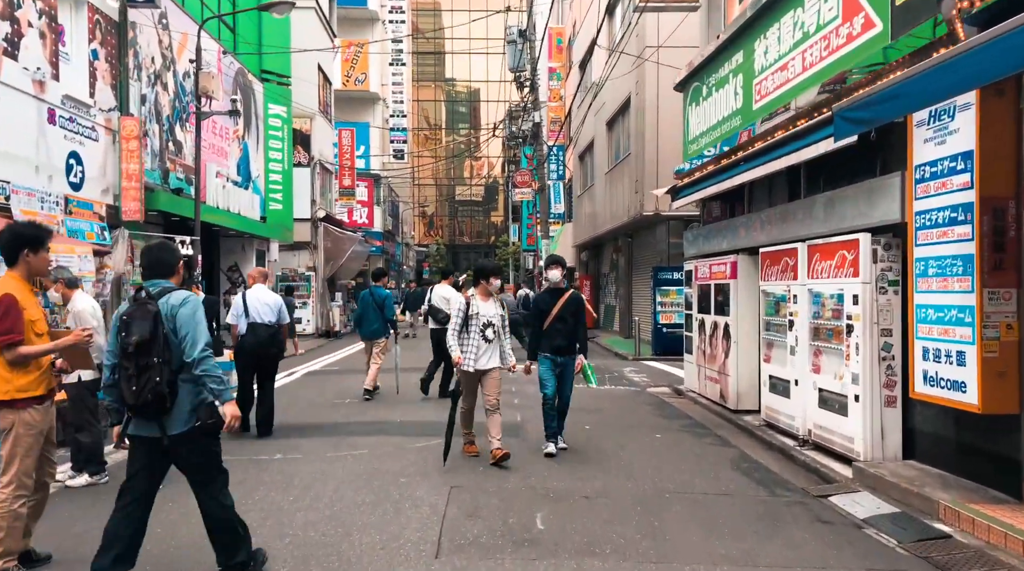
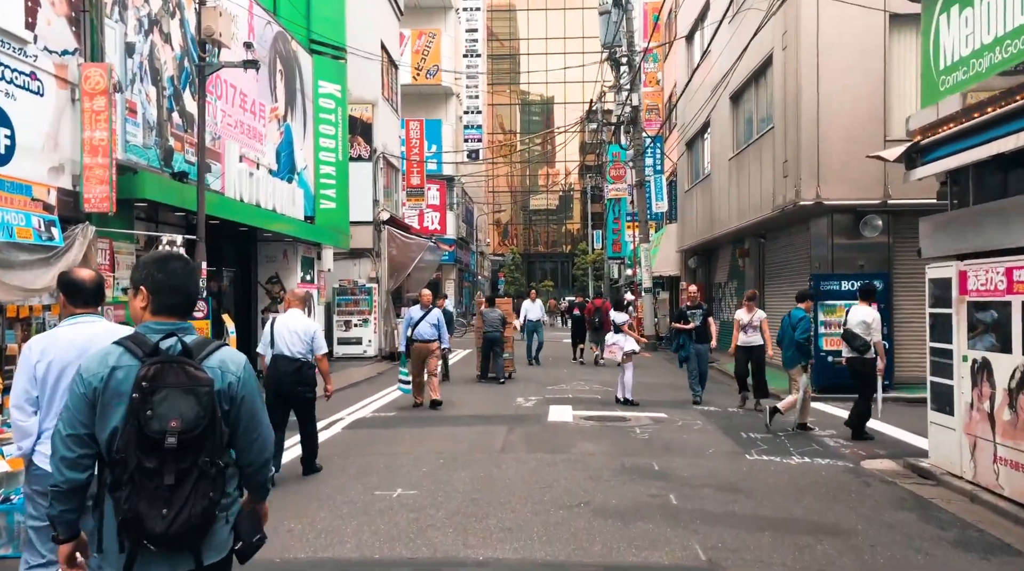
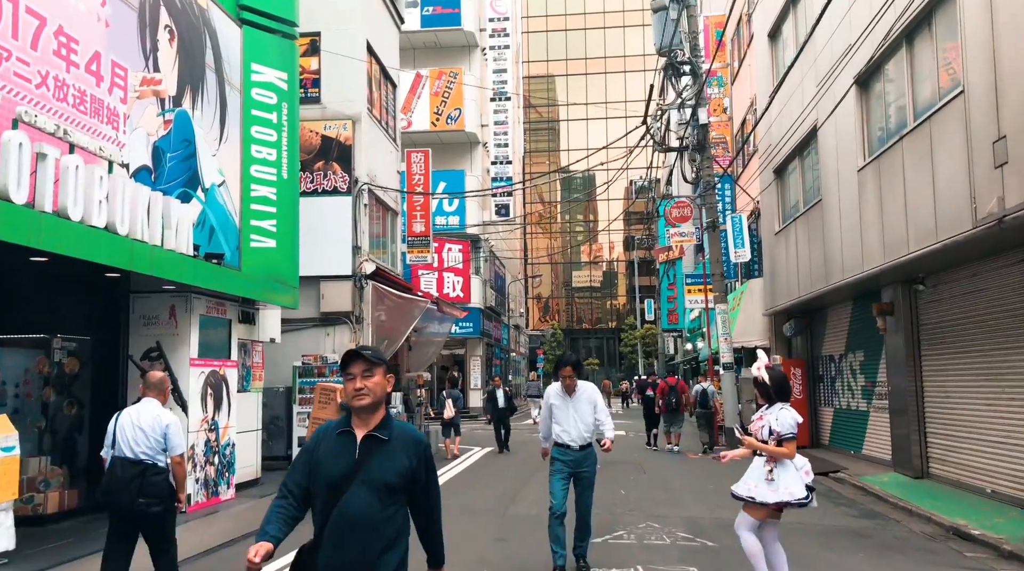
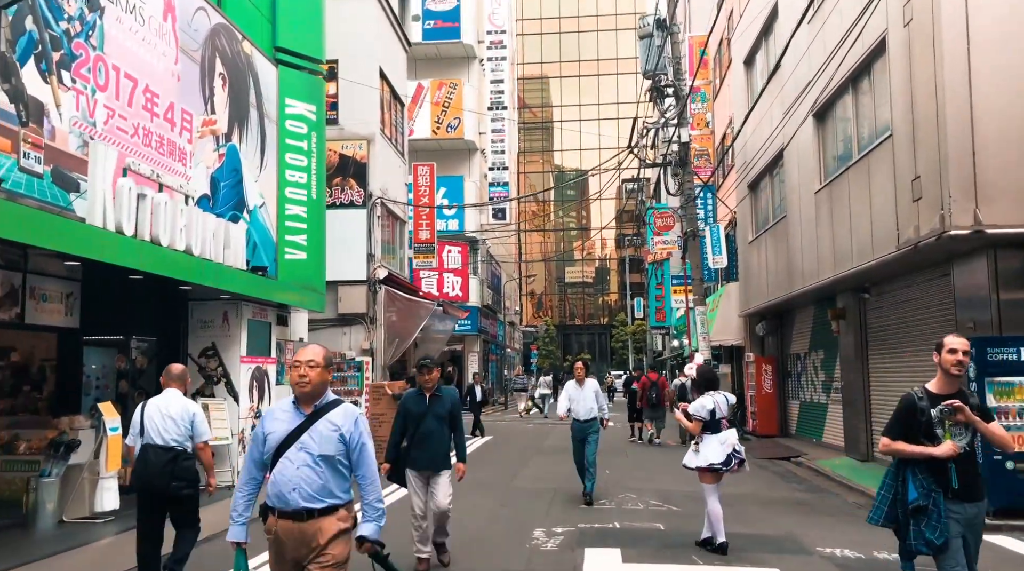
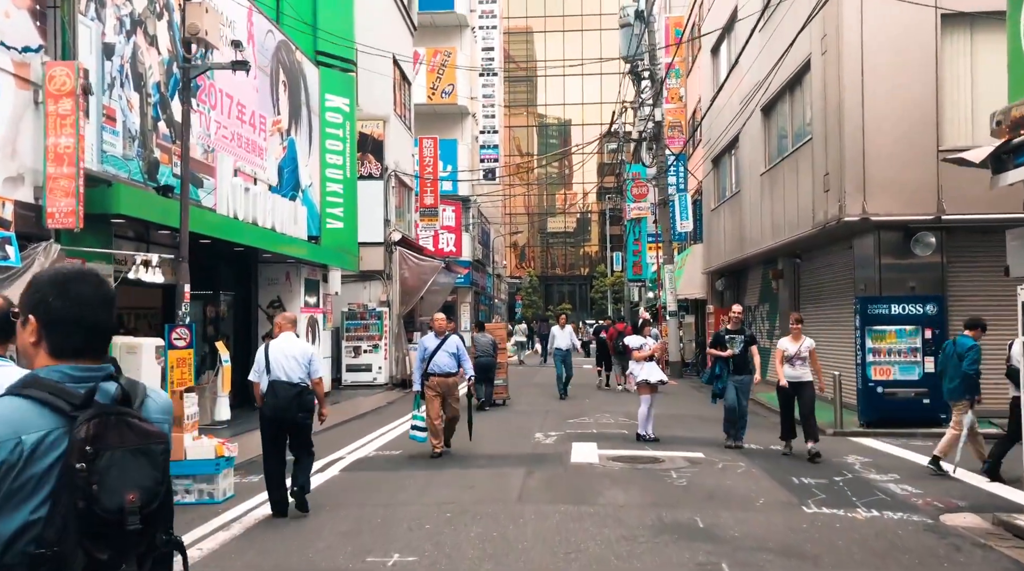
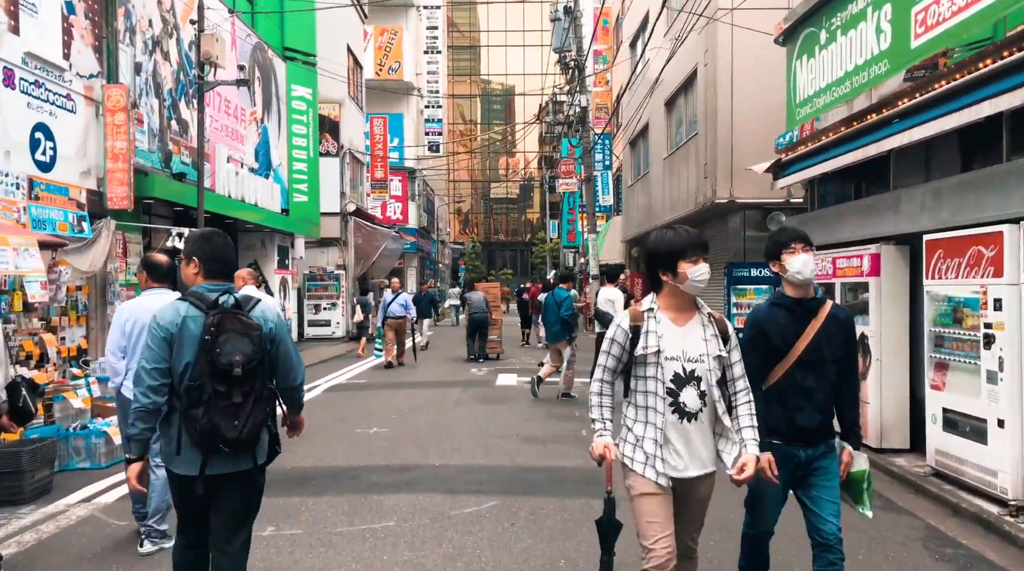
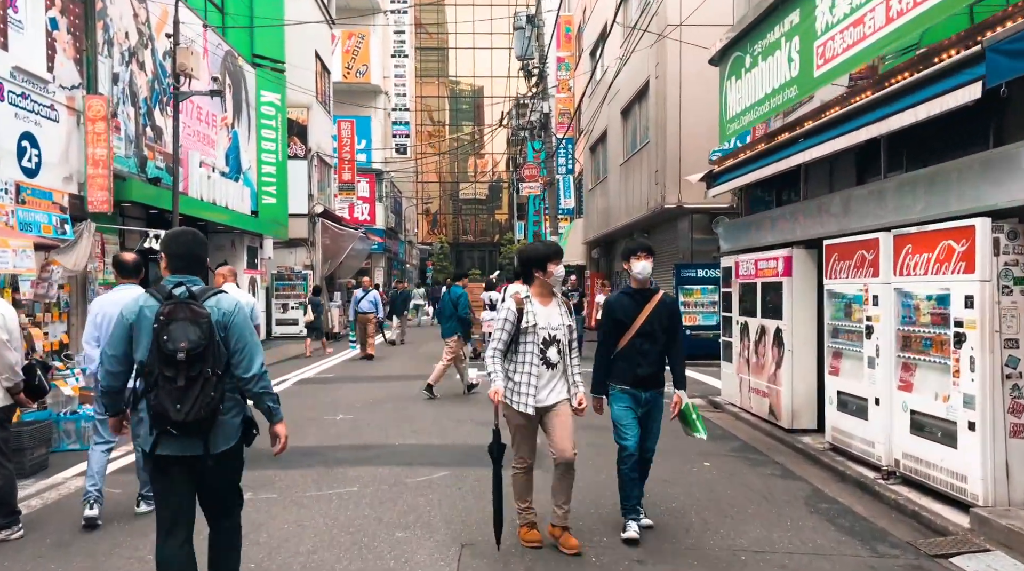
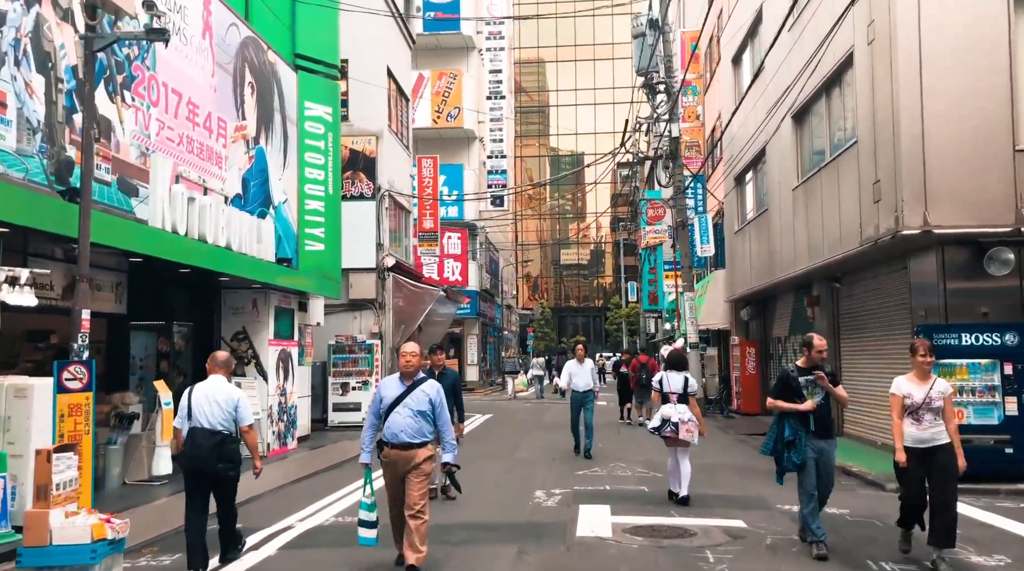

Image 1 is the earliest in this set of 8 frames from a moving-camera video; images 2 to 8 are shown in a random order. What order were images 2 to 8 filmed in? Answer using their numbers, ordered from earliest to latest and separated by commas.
7, 6, 2, 5, 8, 4, 3
